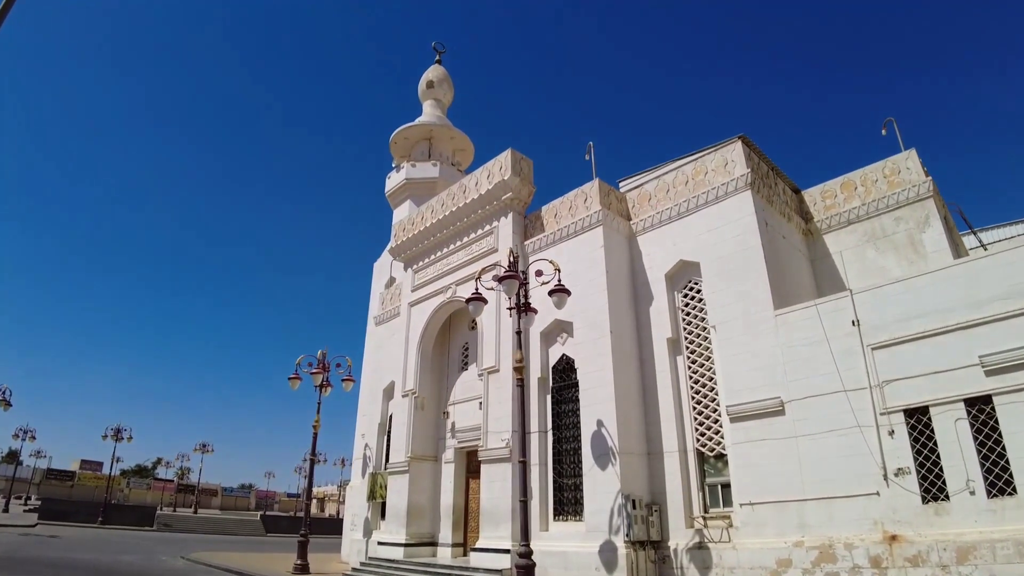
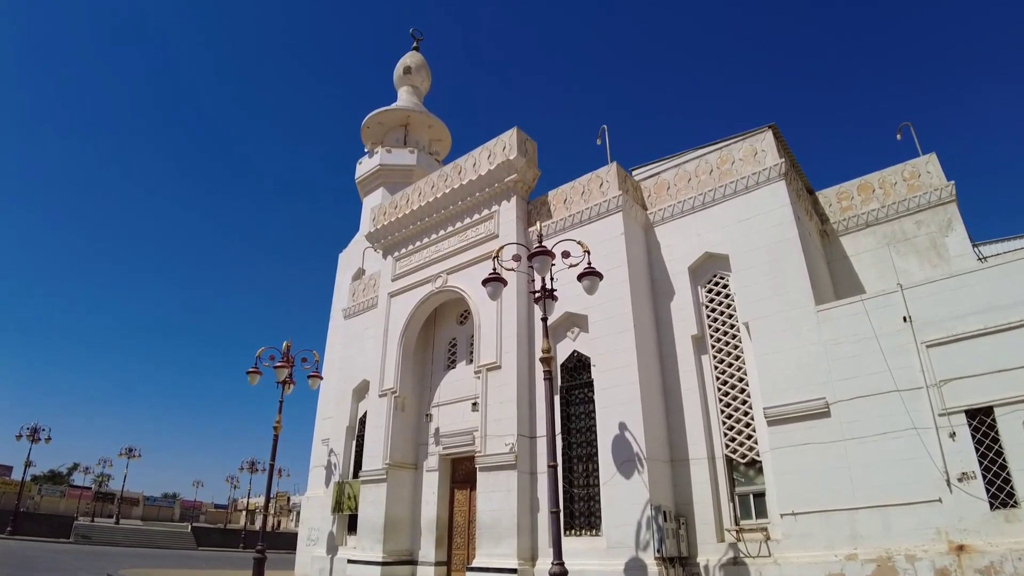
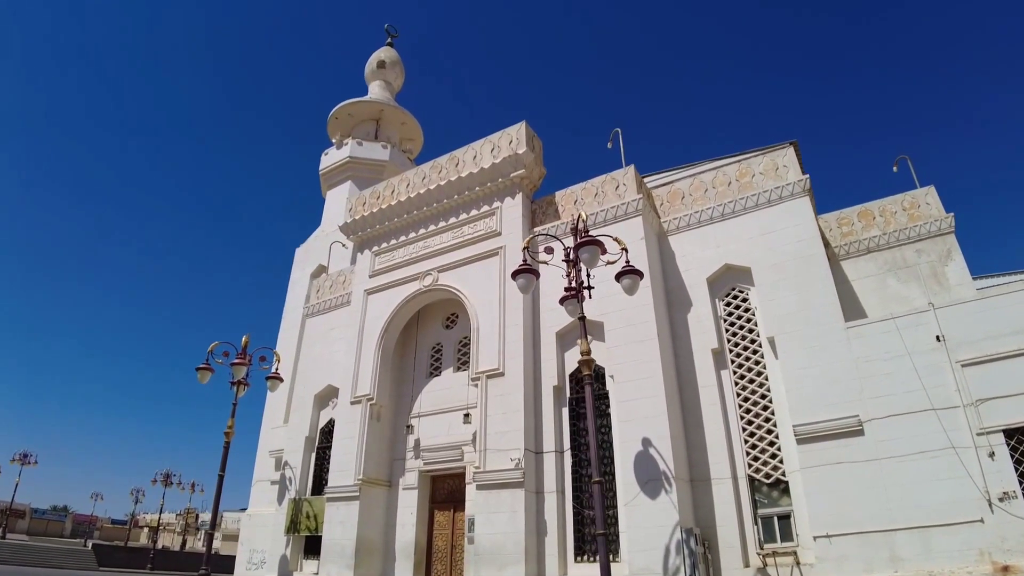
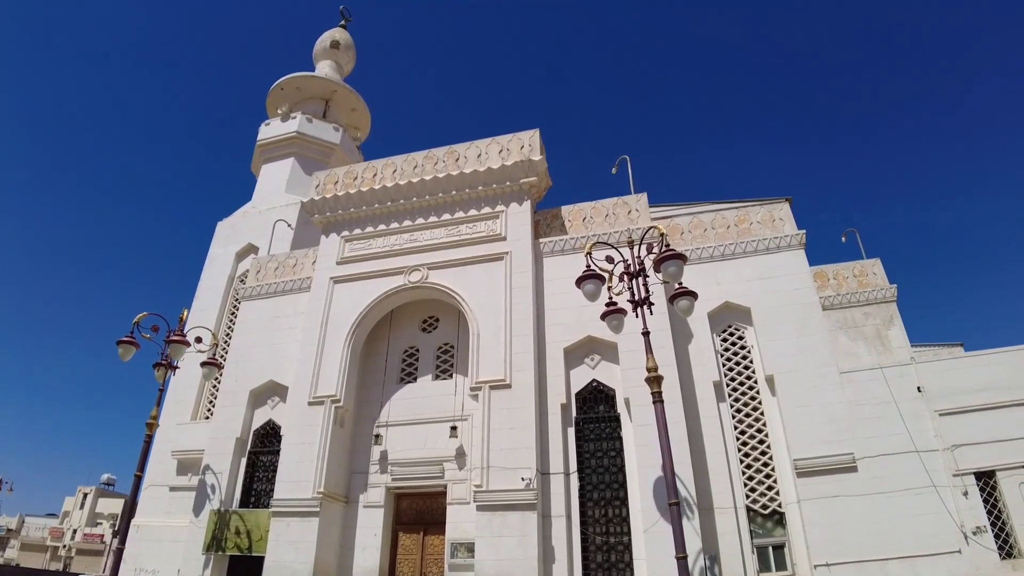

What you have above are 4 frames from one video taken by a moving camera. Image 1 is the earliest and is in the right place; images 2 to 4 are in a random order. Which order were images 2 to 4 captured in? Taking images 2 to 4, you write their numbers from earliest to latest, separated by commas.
2, 3, 4
